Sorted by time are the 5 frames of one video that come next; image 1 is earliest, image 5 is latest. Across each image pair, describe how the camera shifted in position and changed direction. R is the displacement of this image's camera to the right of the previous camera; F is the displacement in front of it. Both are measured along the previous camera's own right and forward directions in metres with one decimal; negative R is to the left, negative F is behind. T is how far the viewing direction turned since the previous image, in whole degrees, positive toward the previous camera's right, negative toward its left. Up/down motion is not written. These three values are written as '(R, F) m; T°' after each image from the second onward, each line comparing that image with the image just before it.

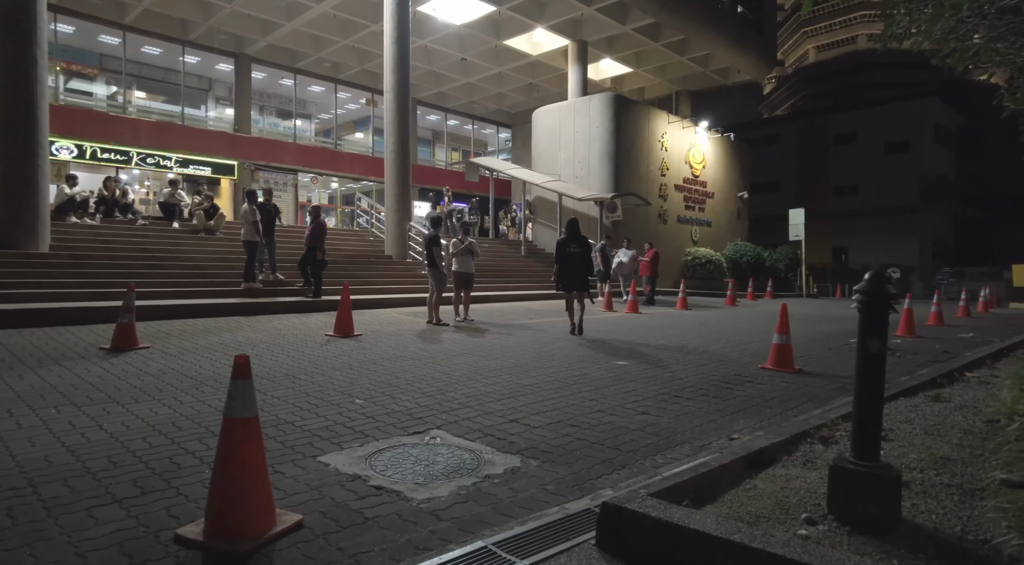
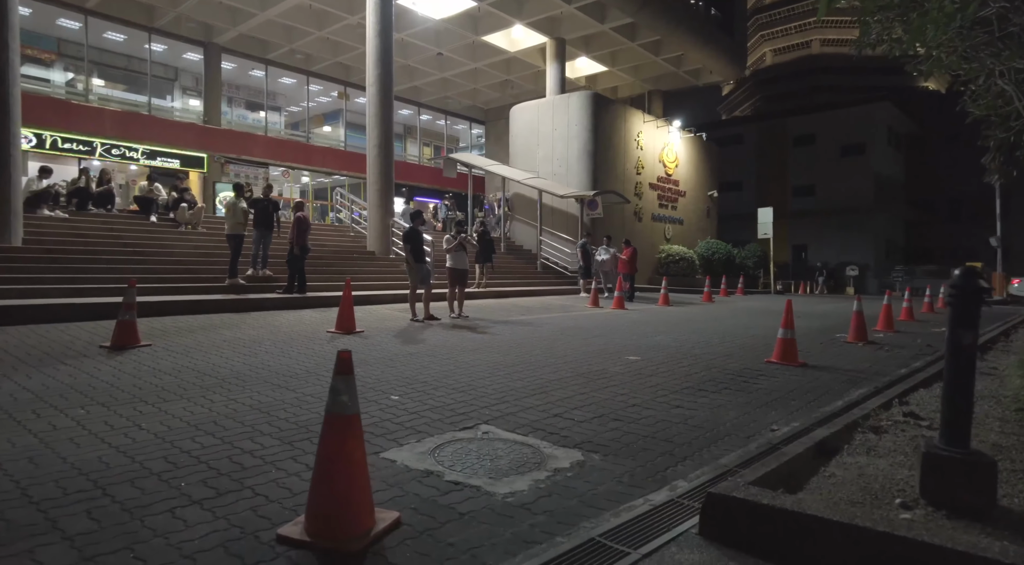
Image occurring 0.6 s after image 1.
(-0.6, 0.0) m; +3°
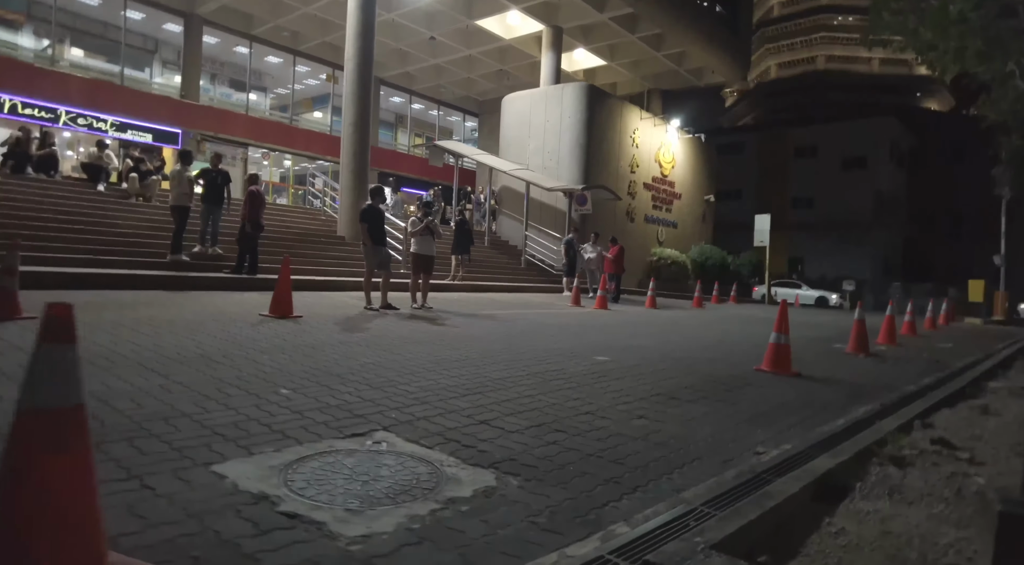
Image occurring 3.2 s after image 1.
(+0.4, +1.1) m; 0°
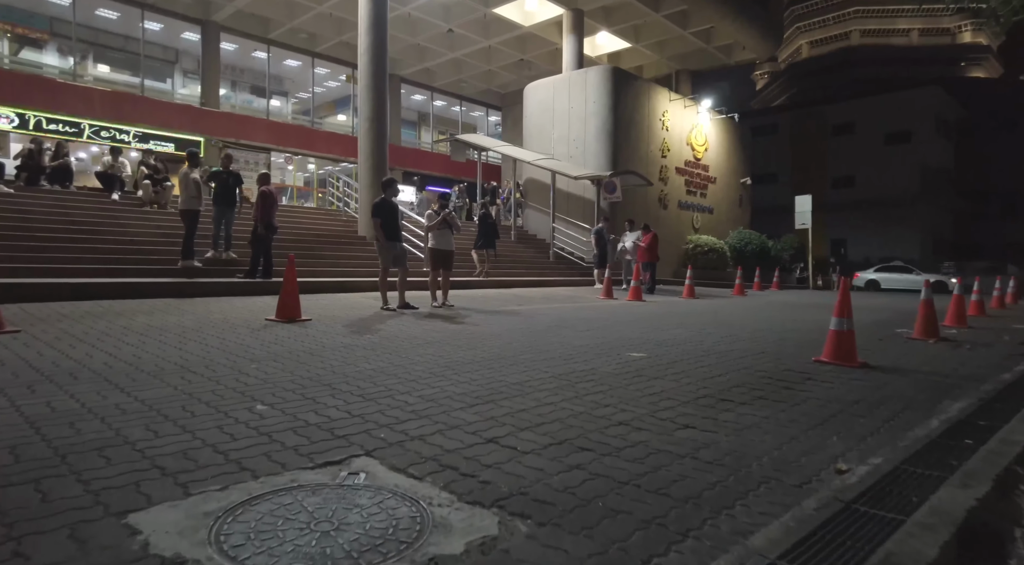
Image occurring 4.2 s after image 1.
(+0.1, +0.7) m; -3°
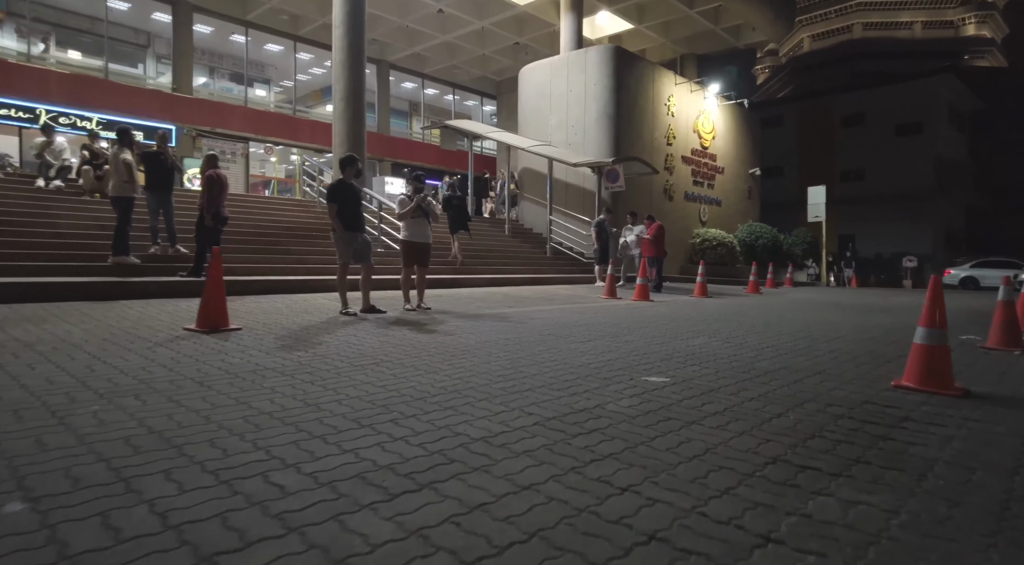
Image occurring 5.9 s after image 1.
(+0.2, +1.6) m; 0°
